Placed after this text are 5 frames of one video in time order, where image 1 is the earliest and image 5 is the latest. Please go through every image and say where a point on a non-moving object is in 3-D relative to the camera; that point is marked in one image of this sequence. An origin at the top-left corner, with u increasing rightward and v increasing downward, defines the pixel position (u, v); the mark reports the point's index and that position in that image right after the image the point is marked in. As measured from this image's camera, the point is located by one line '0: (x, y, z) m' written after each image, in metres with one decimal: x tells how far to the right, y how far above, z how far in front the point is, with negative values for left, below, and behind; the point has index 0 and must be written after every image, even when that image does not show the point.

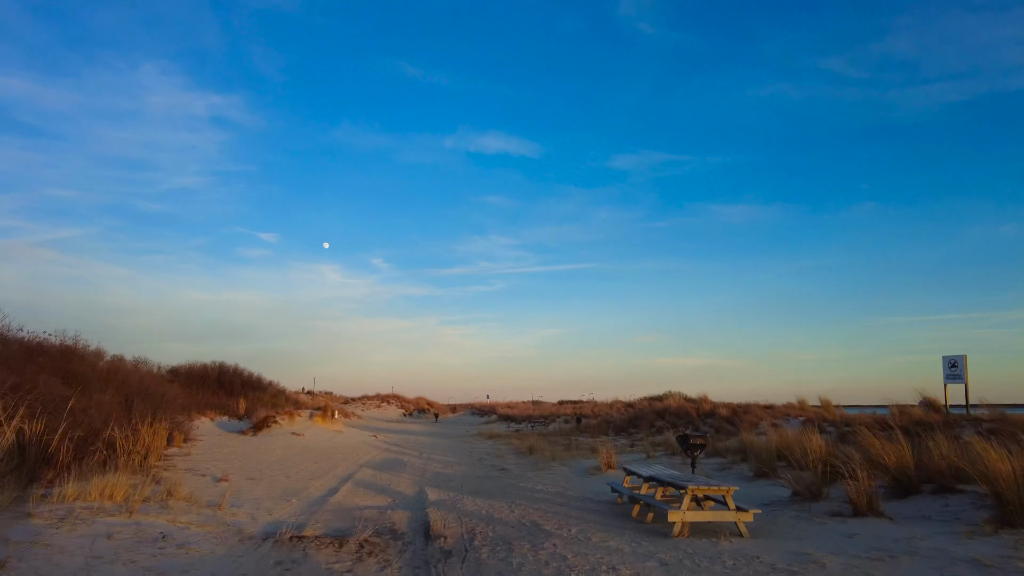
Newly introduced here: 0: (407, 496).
0: (-2.1, -4.1, +11.6) m
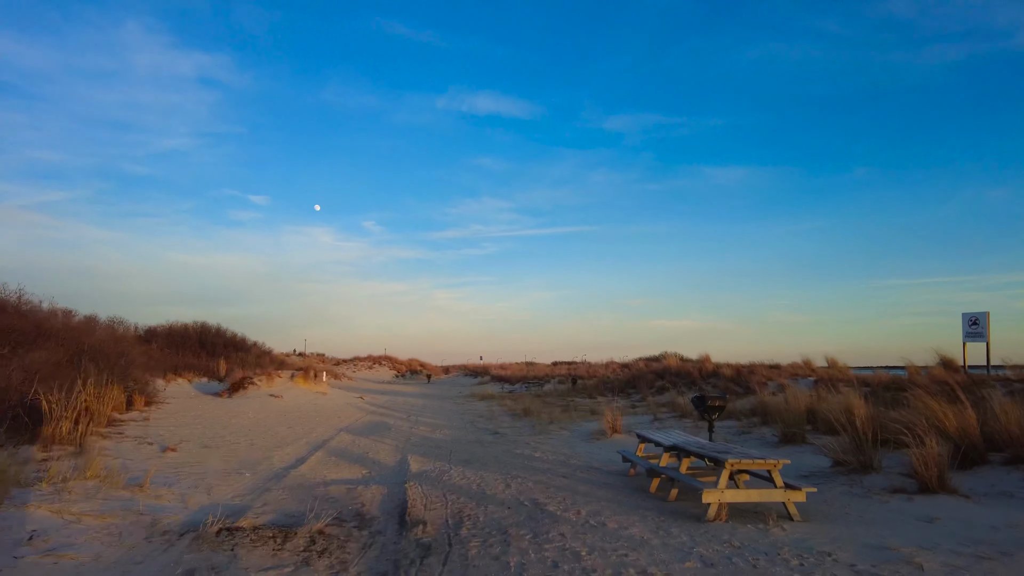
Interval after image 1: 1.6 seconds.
0: (-2.1, -3.0, +10.0) m
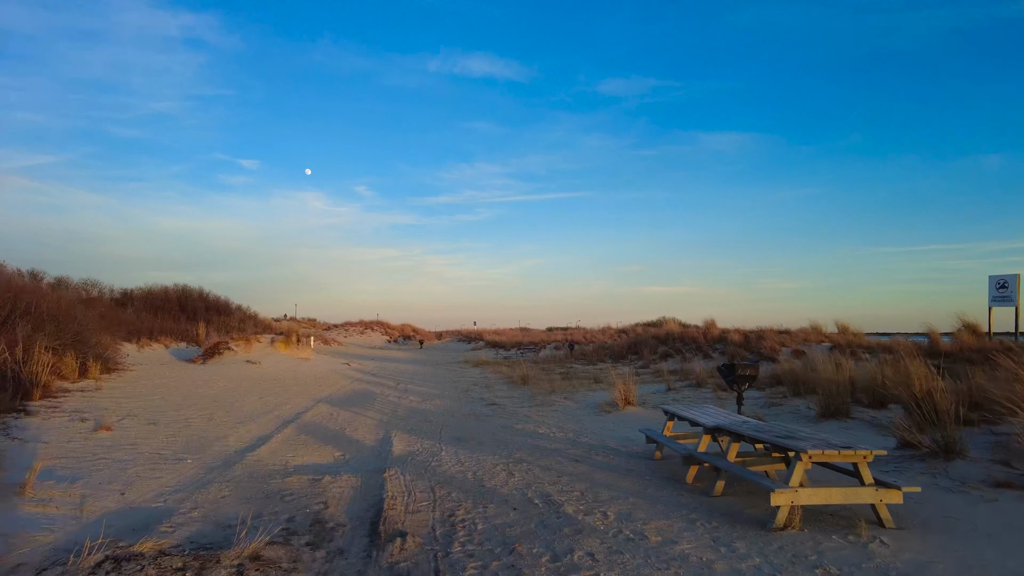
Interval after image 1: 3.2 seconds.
0: (-2.1, -2.3, +8.5) m
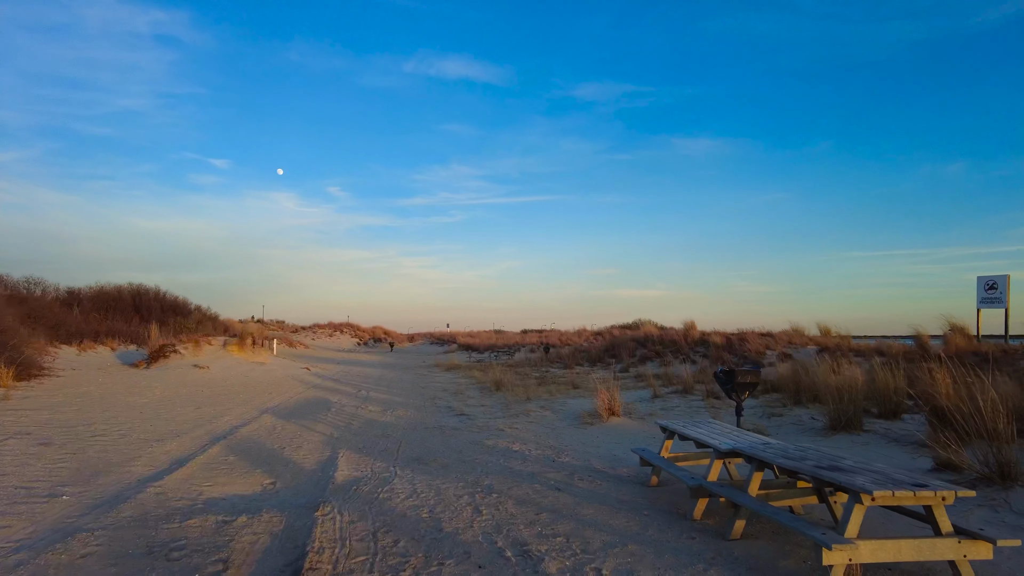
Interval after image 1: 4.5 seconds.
0: (-2.5, -2.2, +7.1) m
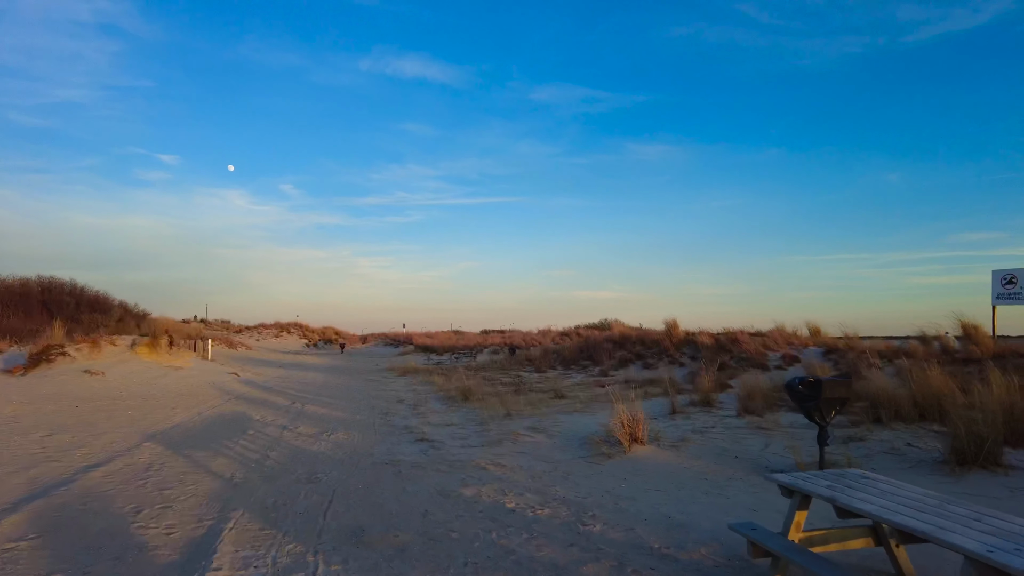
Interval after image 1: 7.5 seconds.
0: (-2.4, -1.9, +3.9) m
